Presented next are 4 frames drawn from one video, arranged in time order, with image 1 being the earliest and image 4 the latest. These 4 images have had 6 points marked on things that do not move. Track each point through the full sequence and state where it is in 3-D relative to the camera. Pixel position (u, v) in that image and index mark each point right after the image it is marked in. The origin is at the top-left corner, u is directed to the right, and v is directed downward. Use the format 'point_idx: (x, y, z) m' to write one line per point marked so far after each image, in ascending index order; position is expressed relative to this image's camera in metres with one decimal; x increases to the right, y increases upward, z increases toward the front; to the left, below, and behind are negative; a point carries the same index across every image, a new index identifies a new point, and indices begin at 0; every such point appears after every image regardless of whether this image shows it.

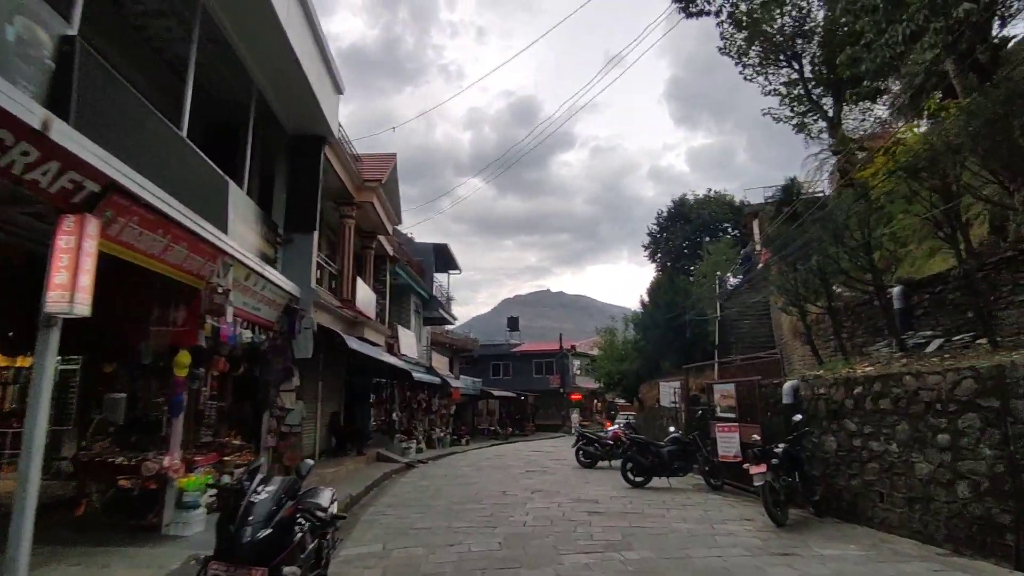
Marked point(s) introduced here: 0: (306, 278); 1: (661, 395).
0: (-3.6, +0.2, +10.0) m
1: (+4.1, -2.9, +16.1) m
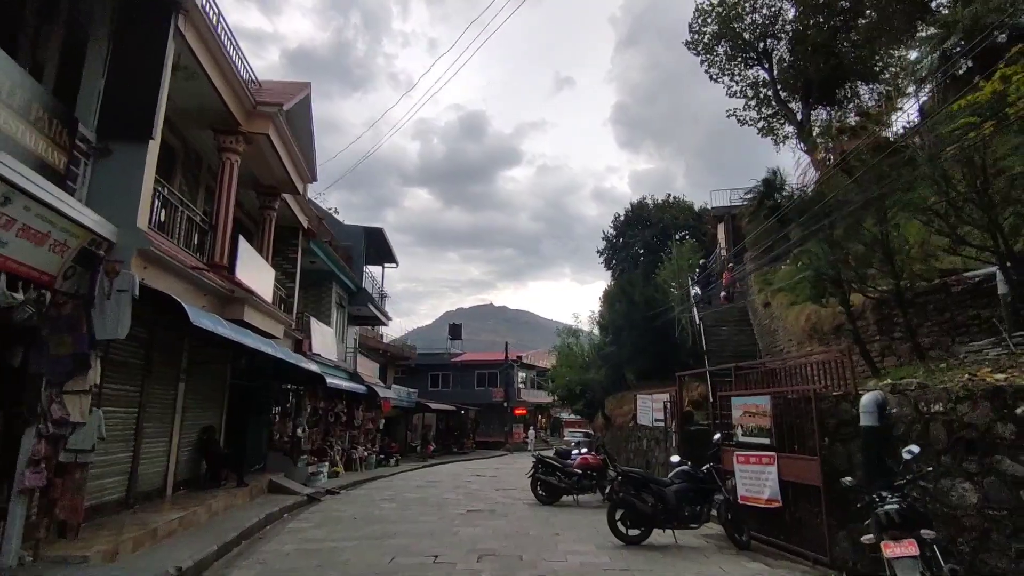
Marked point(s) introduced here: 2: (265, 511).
0: (-4.1, +0.8, +6.3) m
1: (+2.8, -2.7, +13.0) m
2: (-4.2, -3.7, +9.8) m
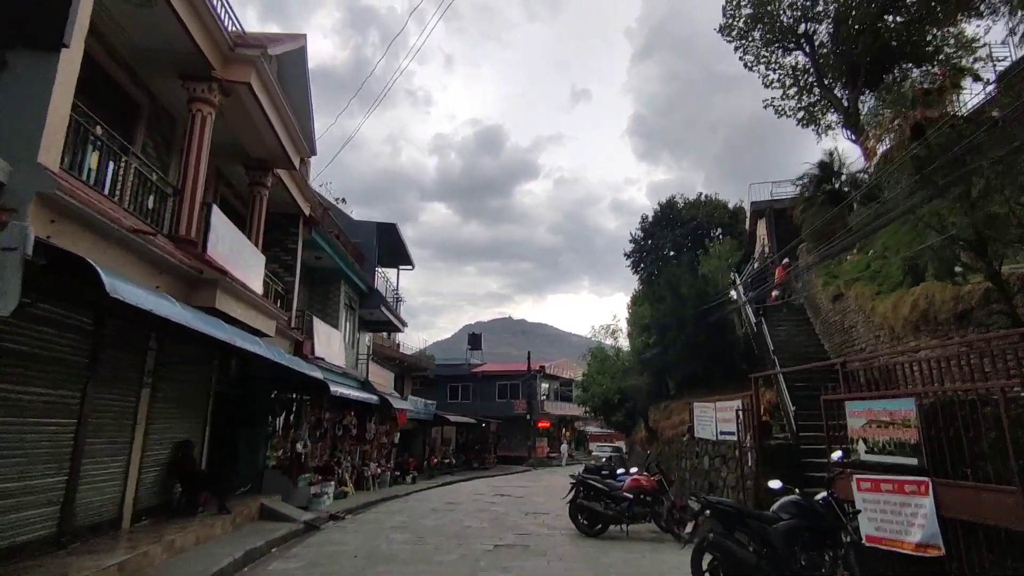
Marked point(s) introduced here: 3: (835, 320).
0: (-3.8, +1.1, +4.6) m
1: (+3.4, -2.5, +10.9) m
2: (-3.6, -3.5, +8.0) m
3: (+7.6, -0.7, +13.7) m
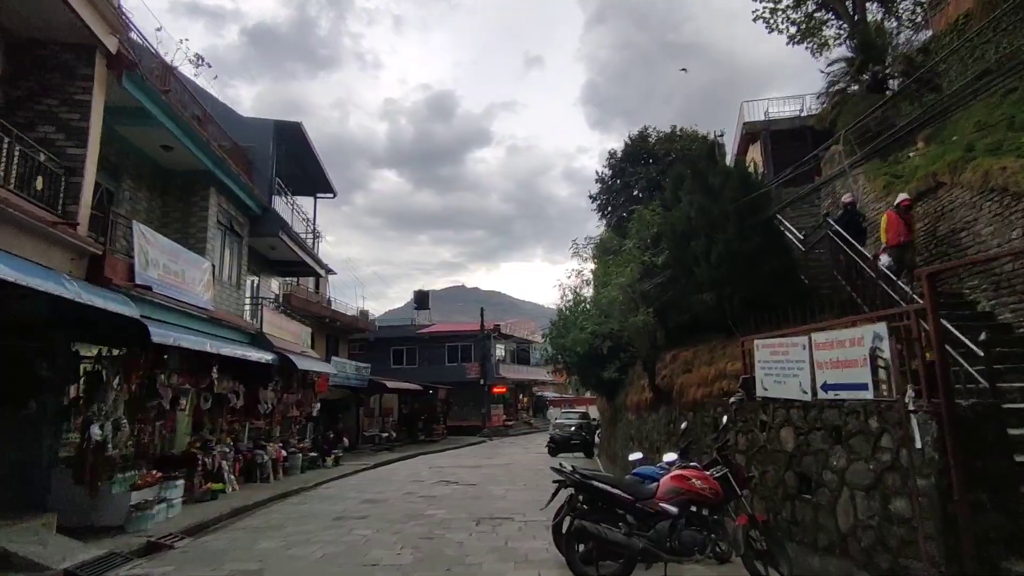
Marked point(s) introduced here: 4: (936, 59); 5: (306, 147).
0: (-3.9, +2.2, -0.4) m
1: (+2.7, -1.0, +6.7) m
2: (-4.0, -2.2, +3.2) m
3: (+6.7, +1.0, +9.7) m
4: (+9.2, +5.0, +12.8) m
5: (-5.7, +3.8, +15.9) m
